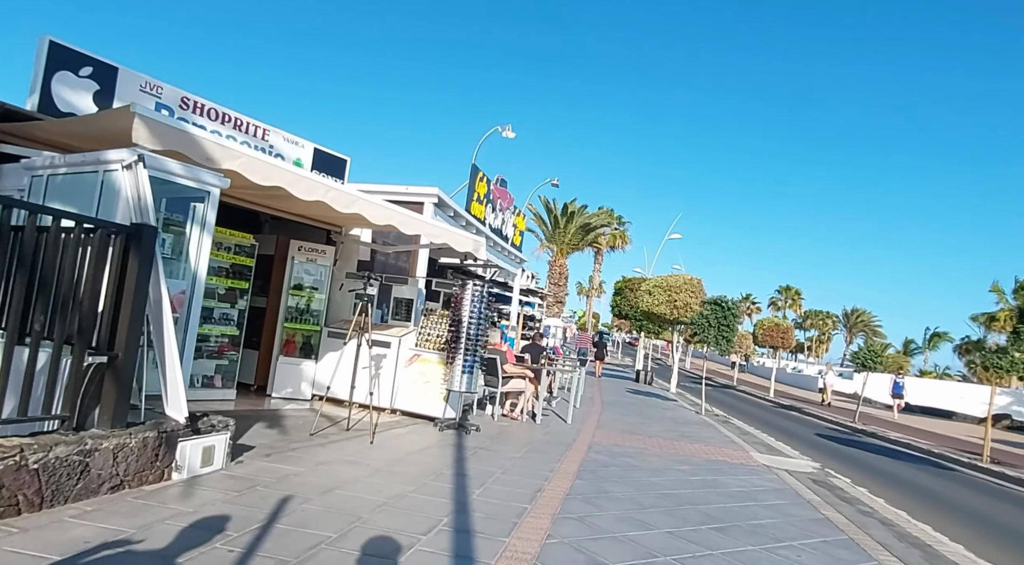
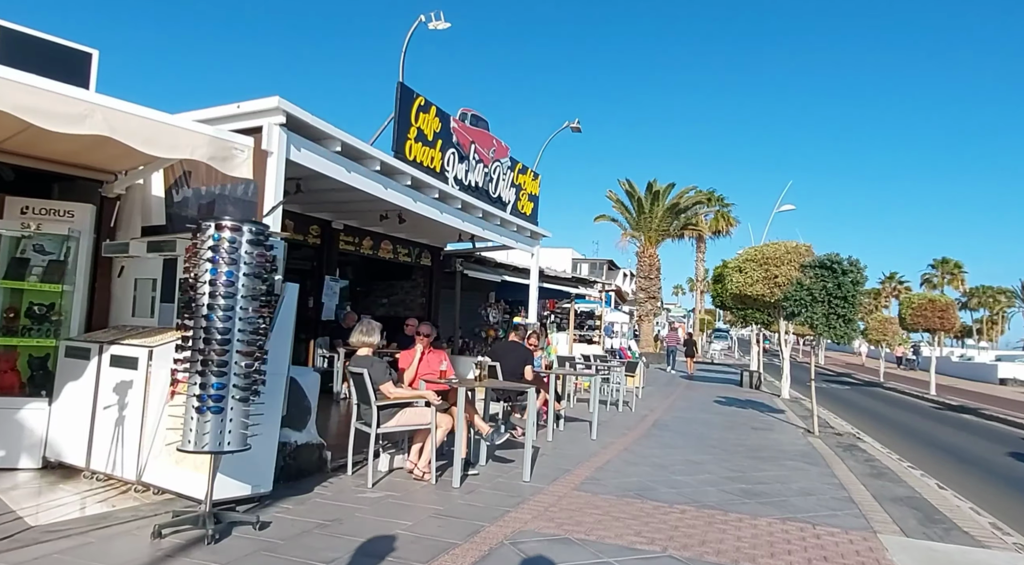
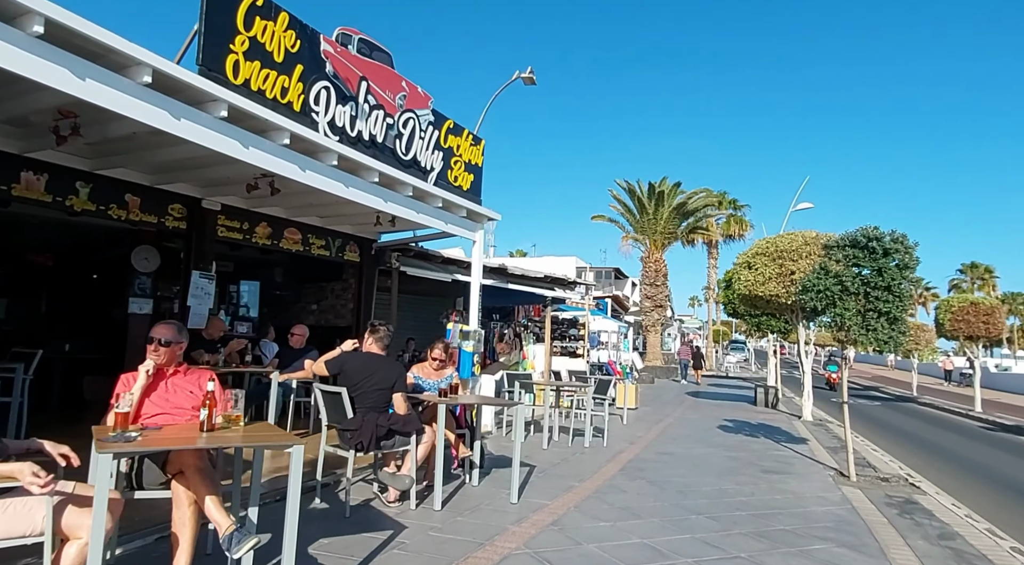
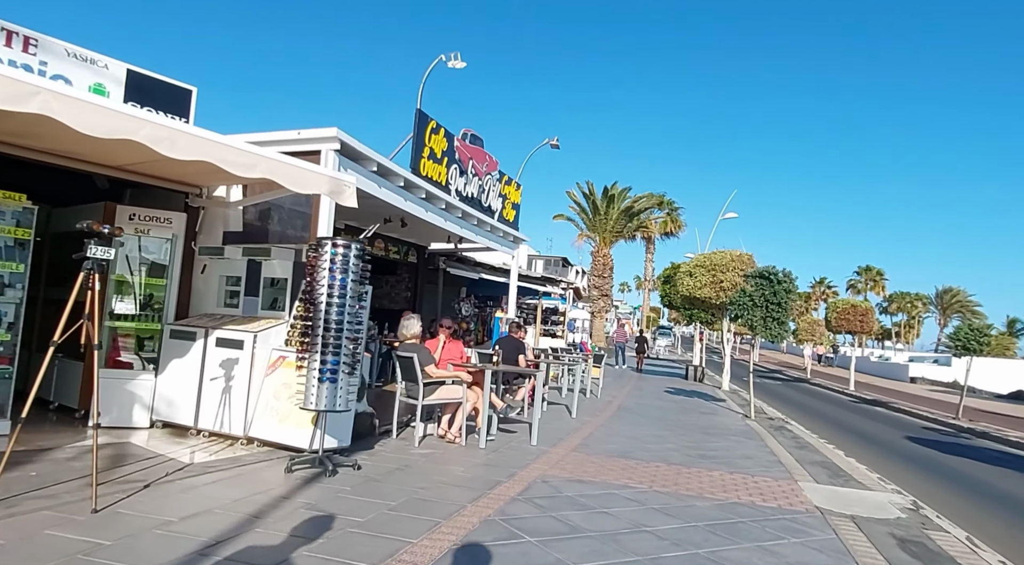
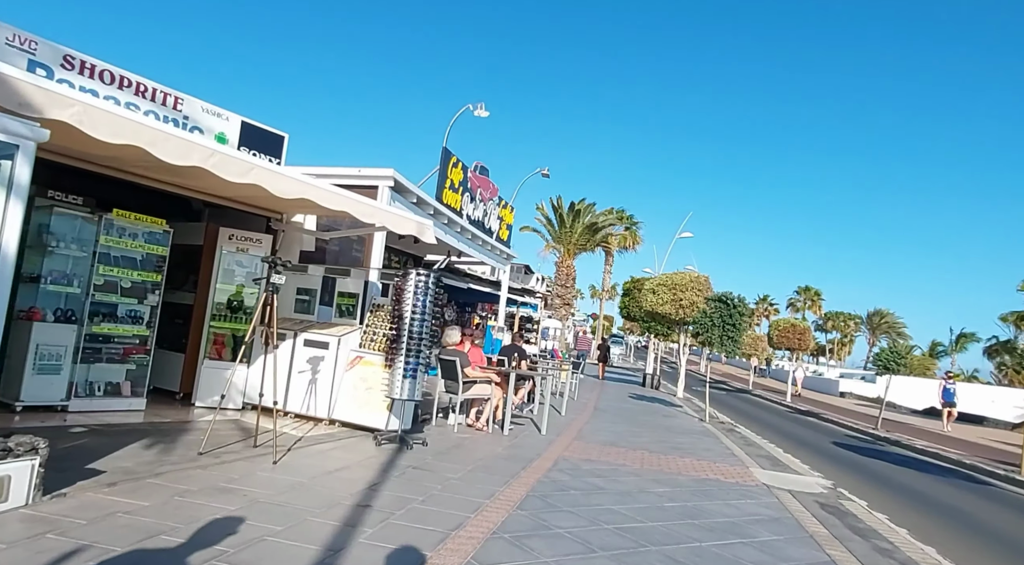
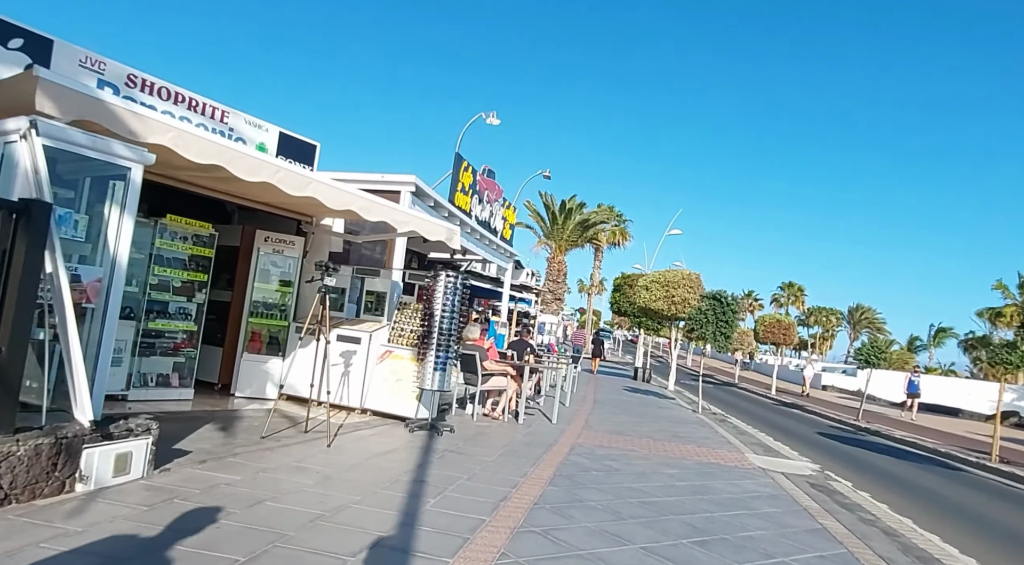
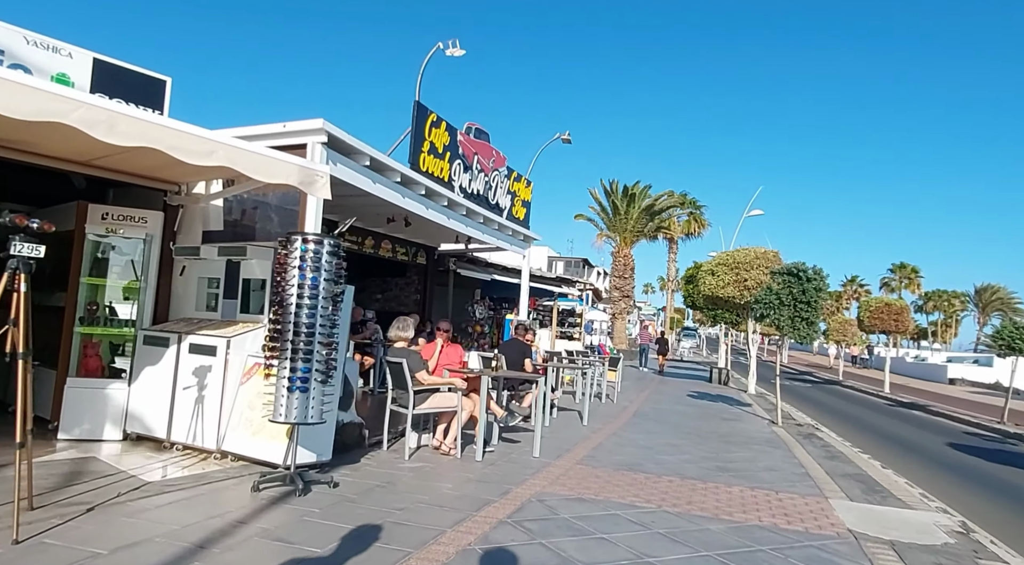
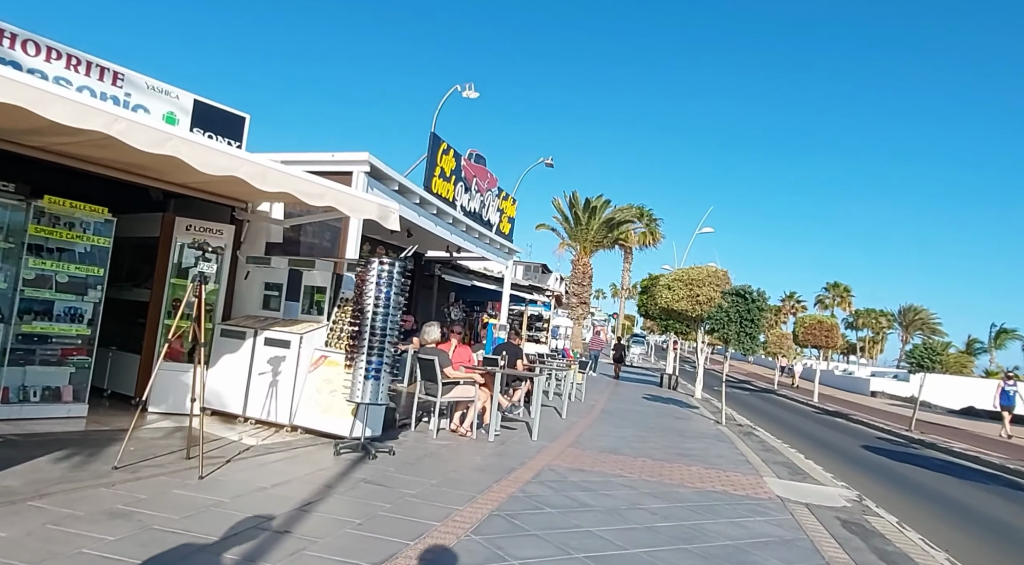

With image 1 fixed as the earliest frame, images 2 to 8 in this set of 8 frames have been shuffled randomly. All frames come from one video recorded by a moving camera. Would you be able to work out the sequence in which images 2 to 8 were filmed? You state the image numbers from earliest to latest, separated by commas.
6, 5, 8, 4, 7, 2, 3
